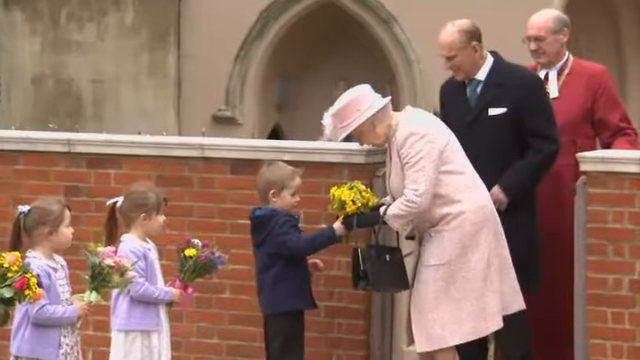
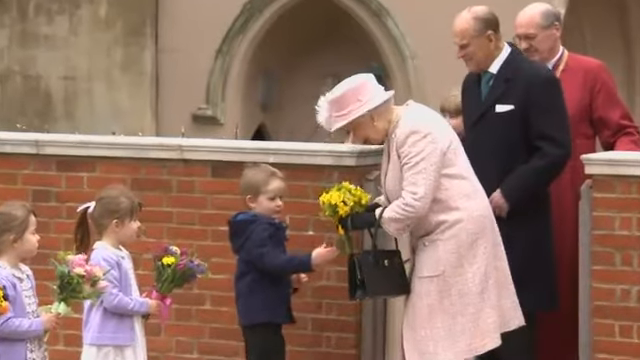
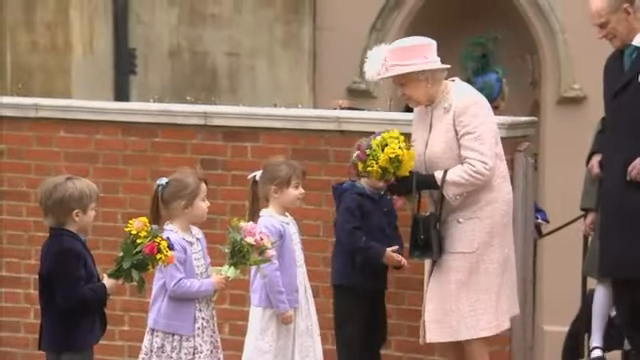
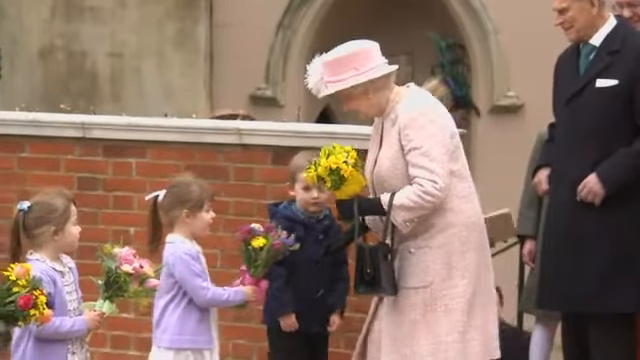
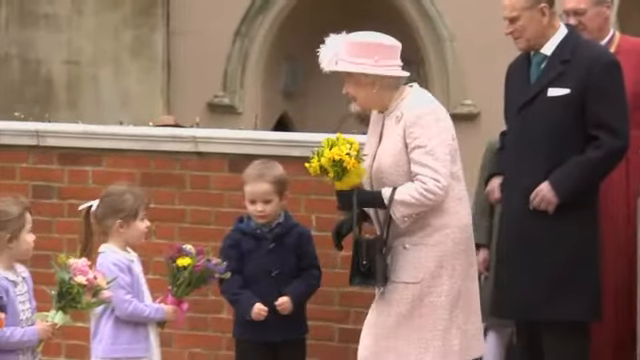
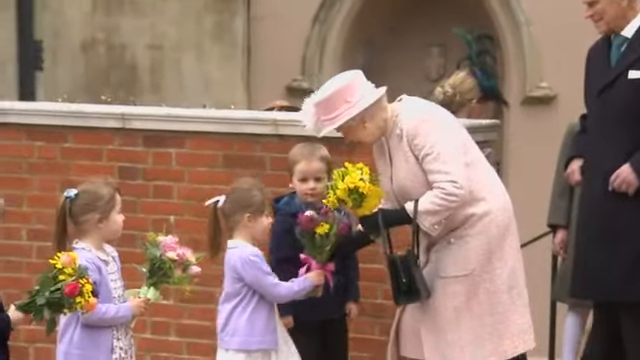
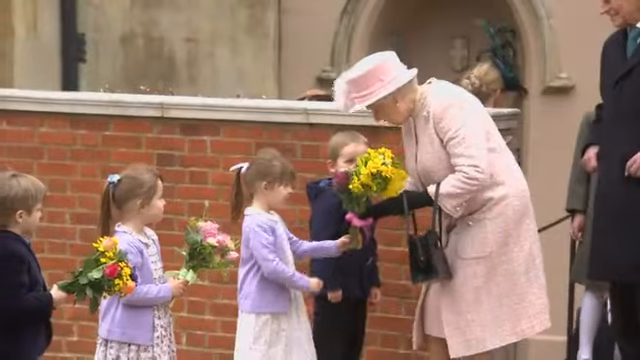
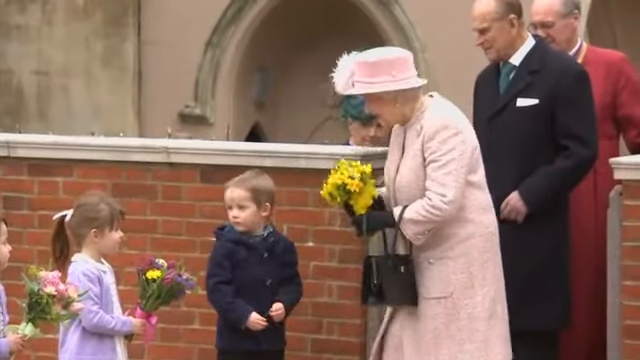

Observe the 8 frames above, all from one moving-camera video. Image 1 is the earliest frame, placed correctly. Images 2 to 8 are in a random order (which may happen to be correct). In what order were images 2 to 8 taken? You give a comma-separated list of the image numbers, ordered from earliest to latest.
2, 8, 5, 4, 6, 7, 3
